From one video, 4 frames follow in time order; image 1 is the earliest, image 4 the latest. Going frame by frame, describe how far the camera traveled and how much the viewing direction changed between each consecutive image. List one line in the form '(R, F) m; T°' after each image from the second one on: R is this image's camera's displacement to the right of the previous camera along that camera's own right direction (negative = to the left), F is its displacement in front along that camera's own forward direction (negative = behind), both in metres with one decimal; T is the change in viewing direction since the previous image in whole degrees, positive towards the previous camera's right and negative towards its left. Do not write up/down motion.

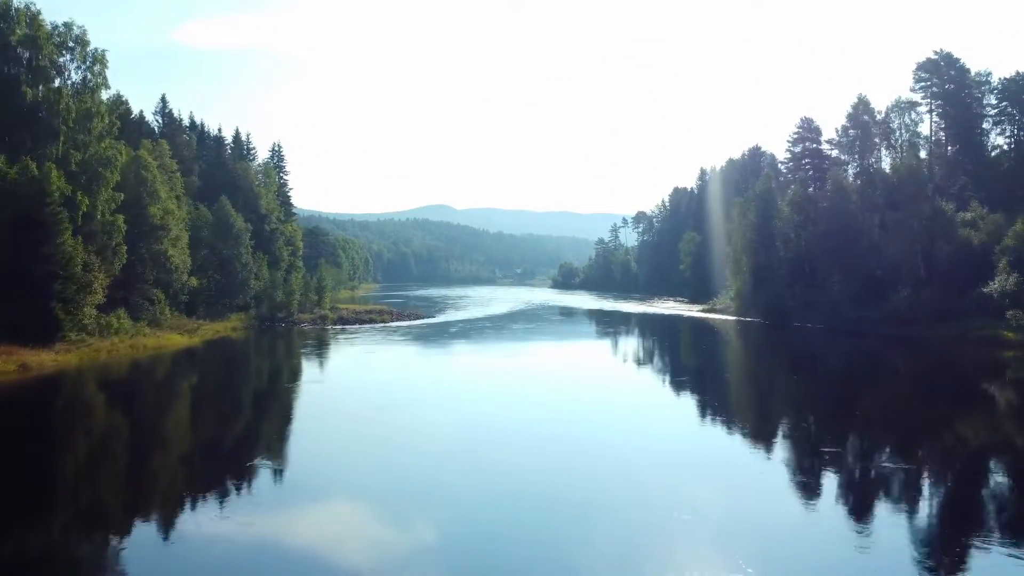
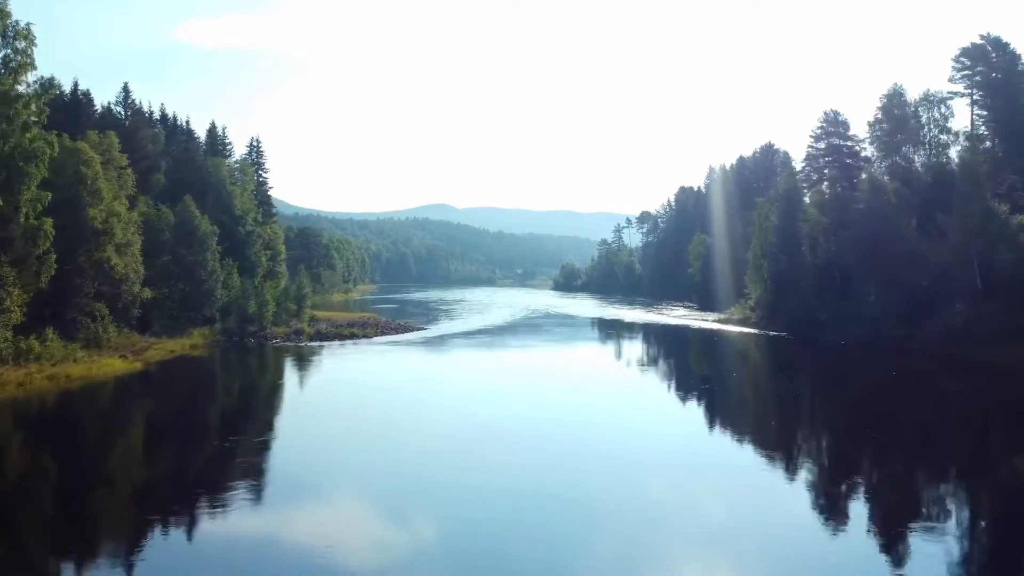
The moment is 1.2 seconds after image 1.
(+0.2, +4.6) m; 0°
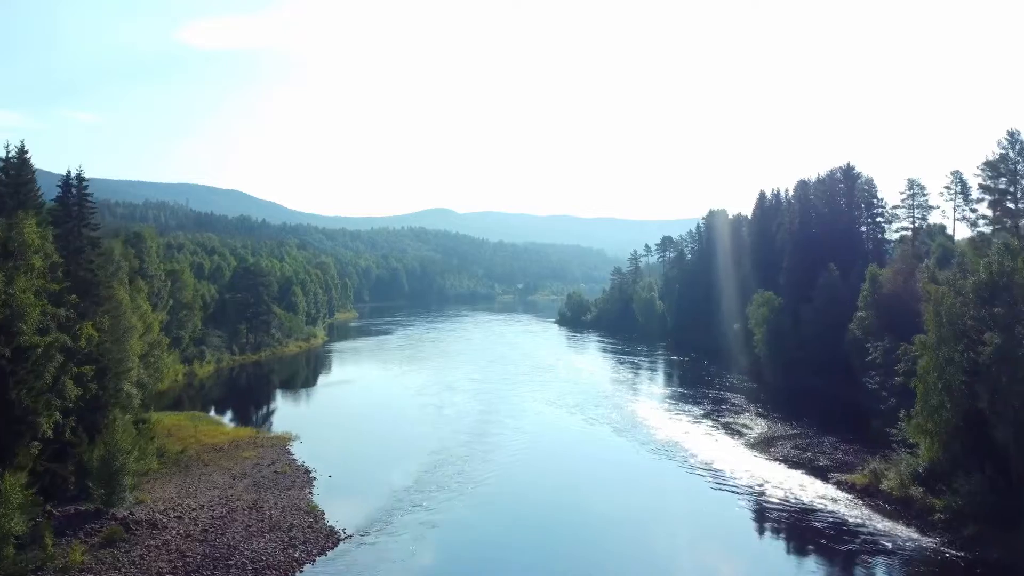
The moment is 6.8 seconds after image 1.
(+0.4, +21.4) m; 0°
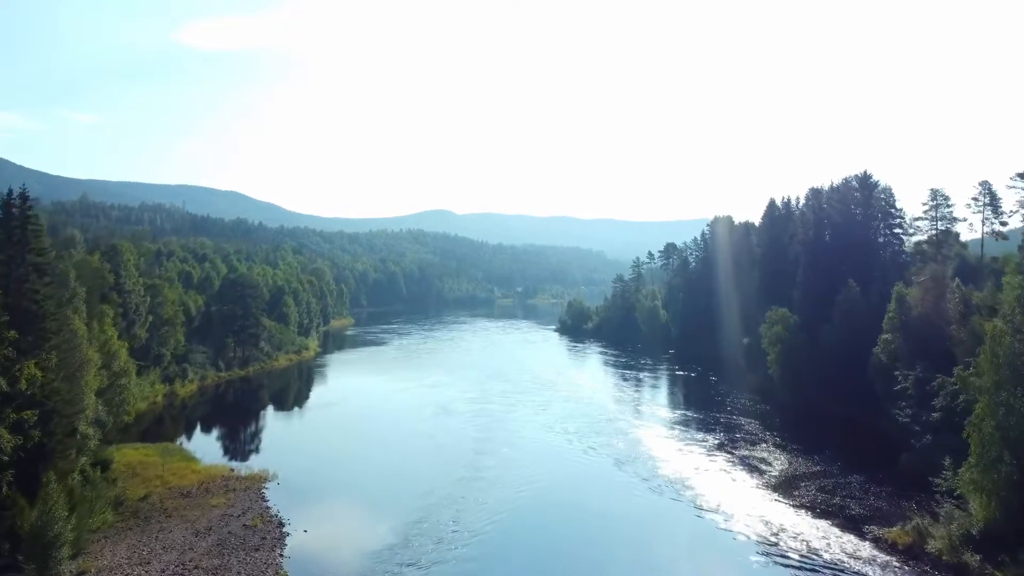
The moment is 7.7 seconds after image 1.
(+0.1, +3.5) m; 0°
